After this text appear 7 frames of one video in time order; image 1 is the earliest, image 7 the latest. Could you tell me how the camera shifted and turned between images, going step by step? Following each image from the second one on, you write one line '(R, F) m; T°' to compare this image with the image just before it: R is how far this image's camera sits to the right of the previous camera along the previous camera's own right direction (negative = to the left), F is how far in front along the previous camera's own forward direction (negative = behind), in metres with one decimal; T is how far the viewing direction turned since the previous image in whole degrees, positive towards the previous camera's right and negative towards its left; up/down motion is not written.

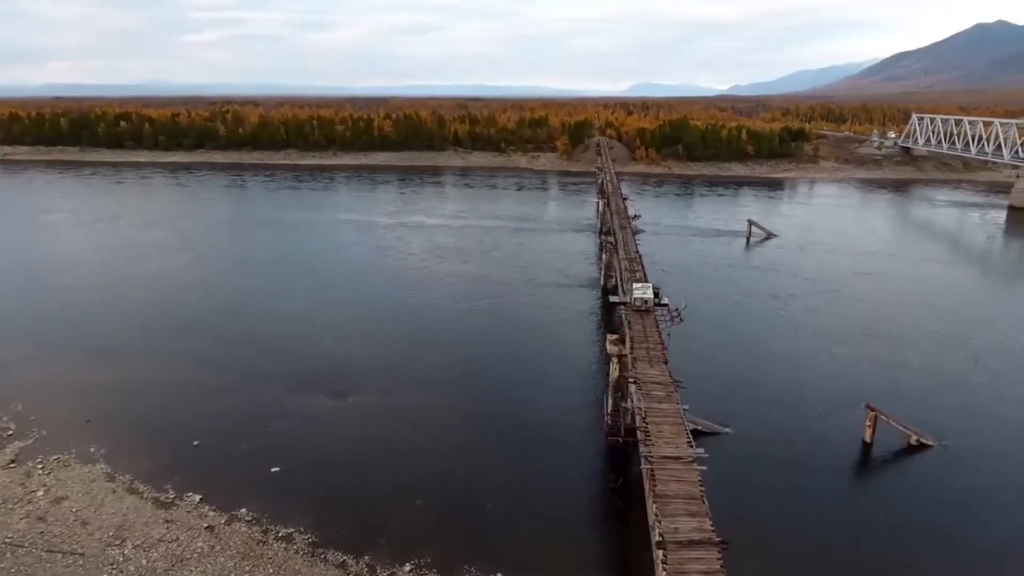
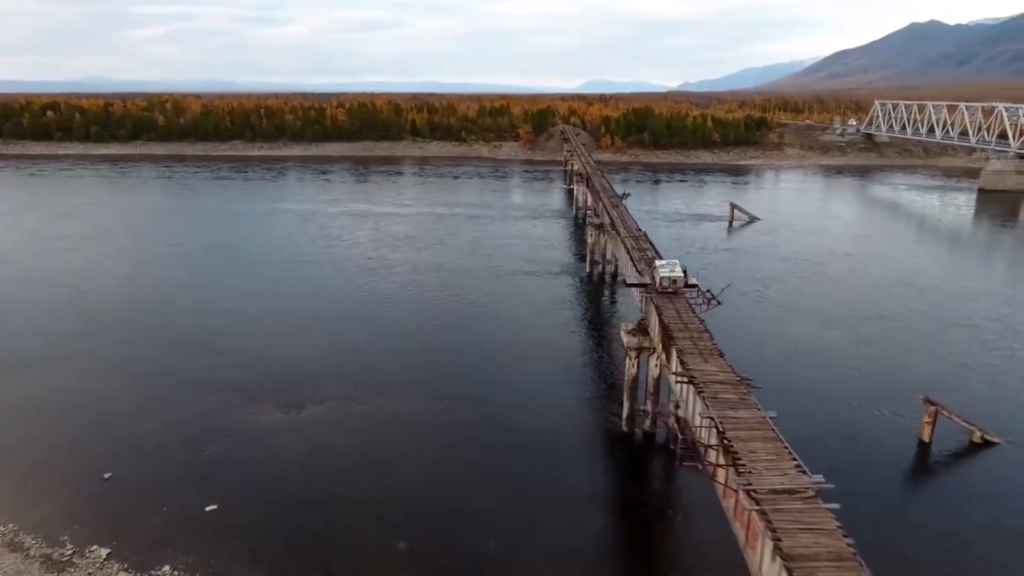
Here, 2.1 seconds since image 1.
(-1.1, +4.2) m; +4°
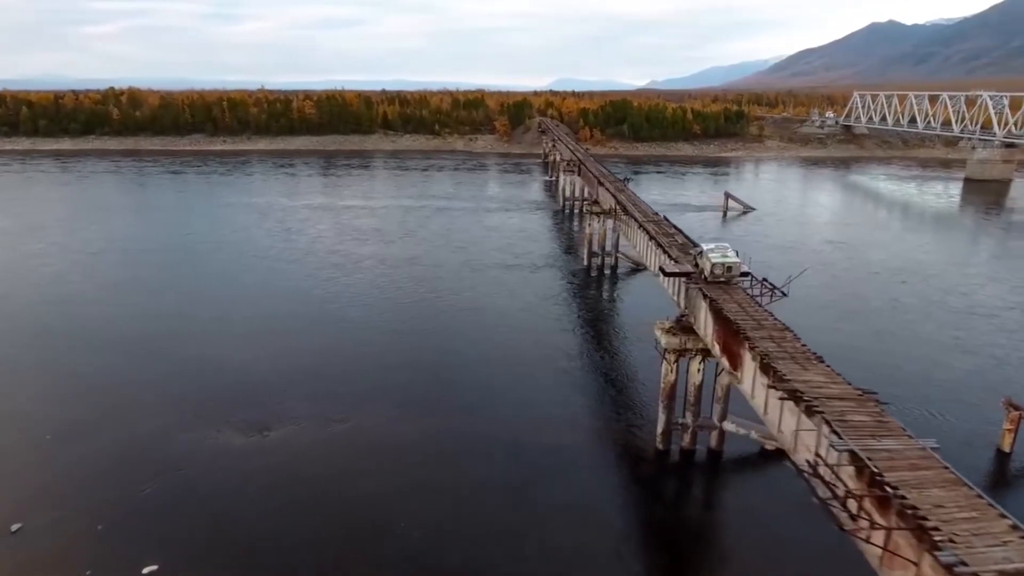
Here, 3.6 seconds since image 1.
(-1.0, +3.4) m; +3°
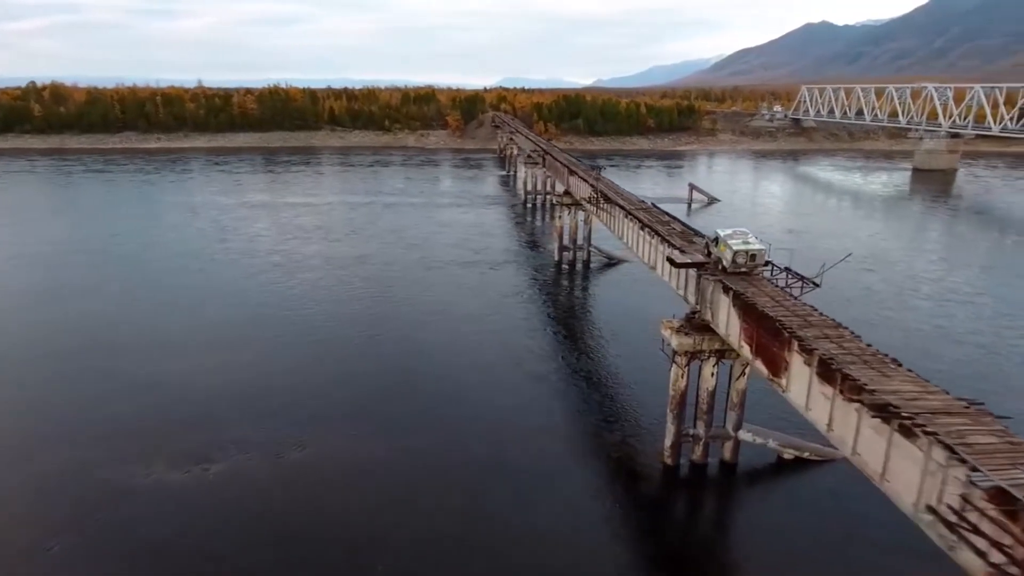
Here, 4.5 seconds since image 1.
(-0.7, +2.3) m; +4°
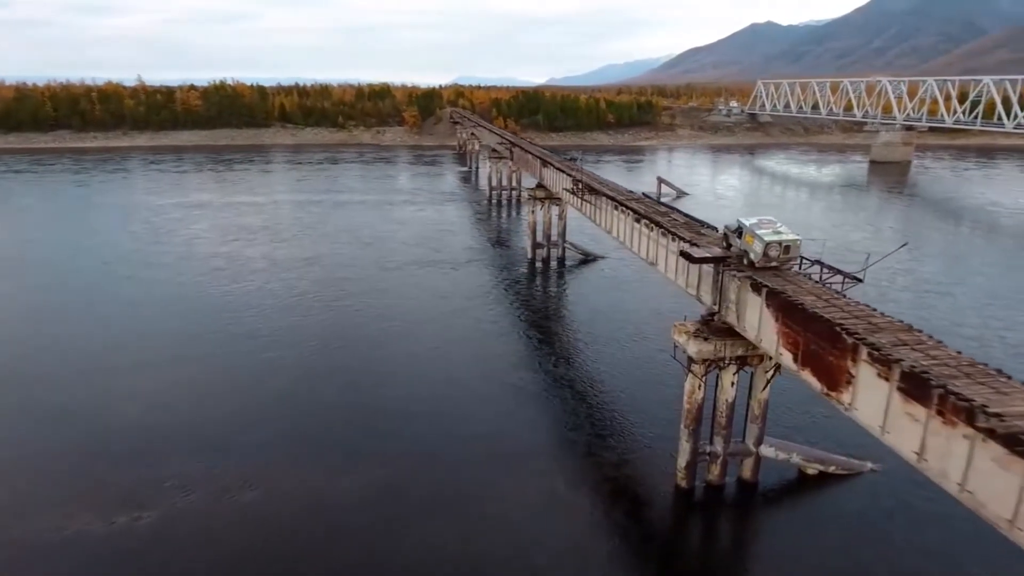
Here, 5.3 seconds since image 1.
(-0.6, +2.0) m; +4°
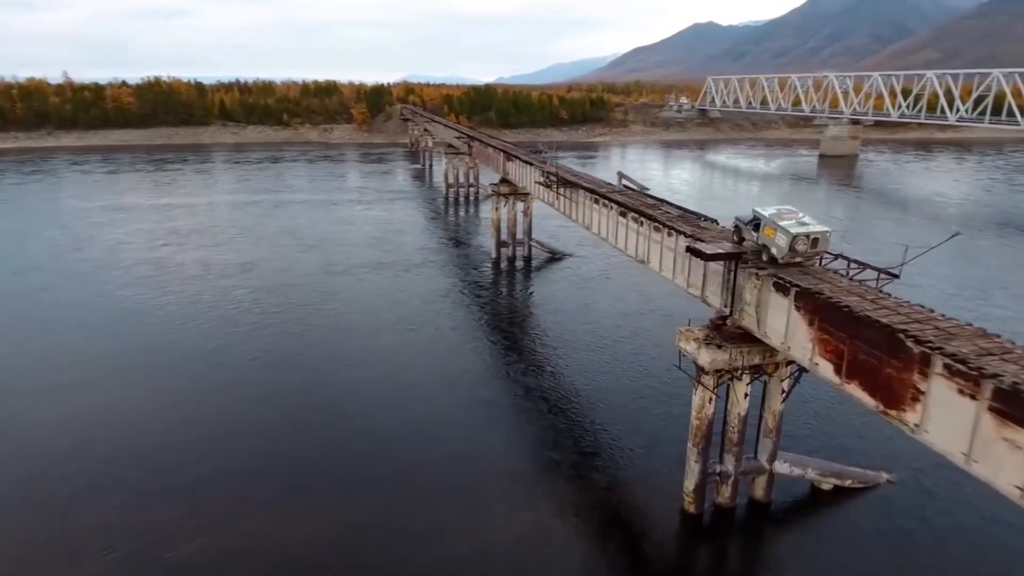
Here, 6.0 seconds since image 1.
(-0.5, +1.7) m; +4°
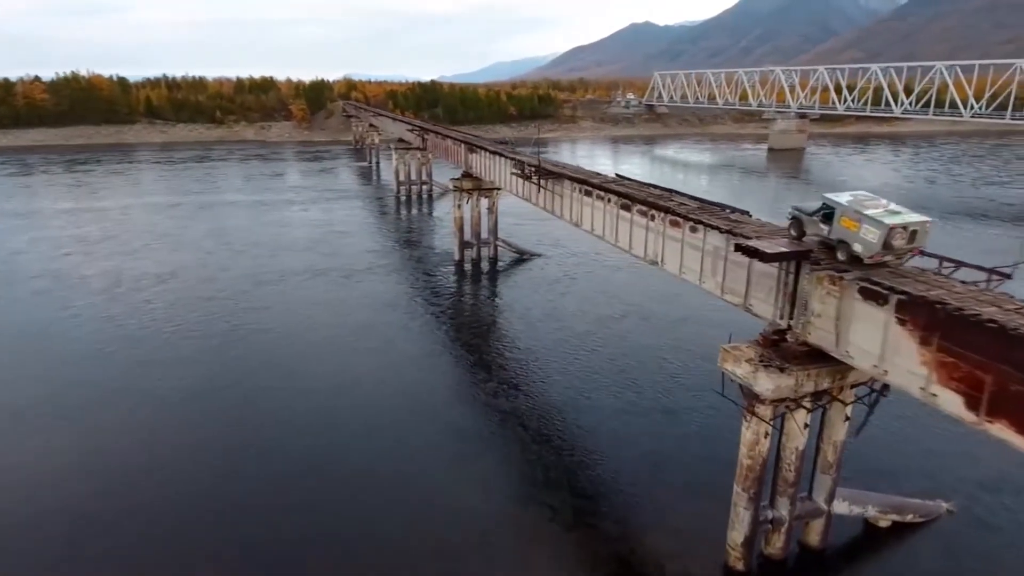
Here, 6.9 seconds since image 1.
(-0.7, +2.4) m; +5°
